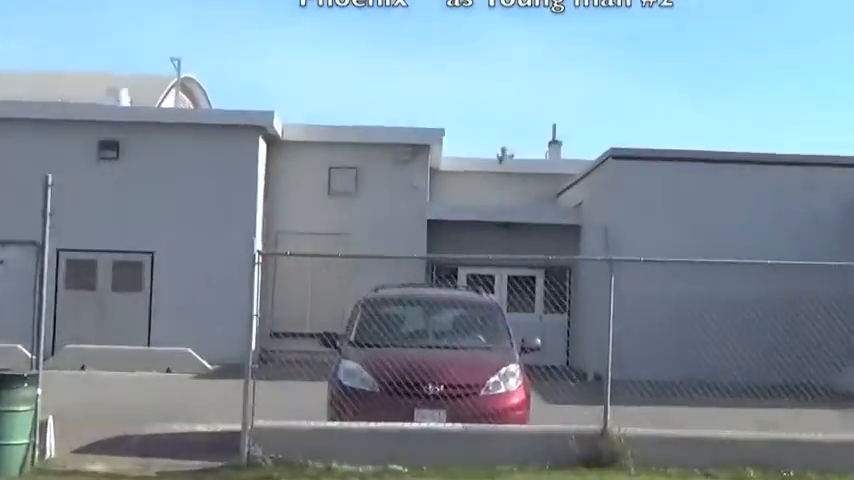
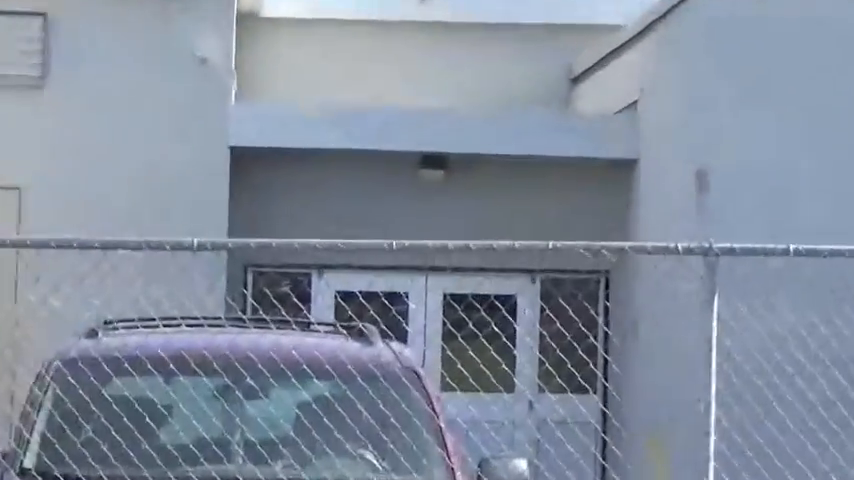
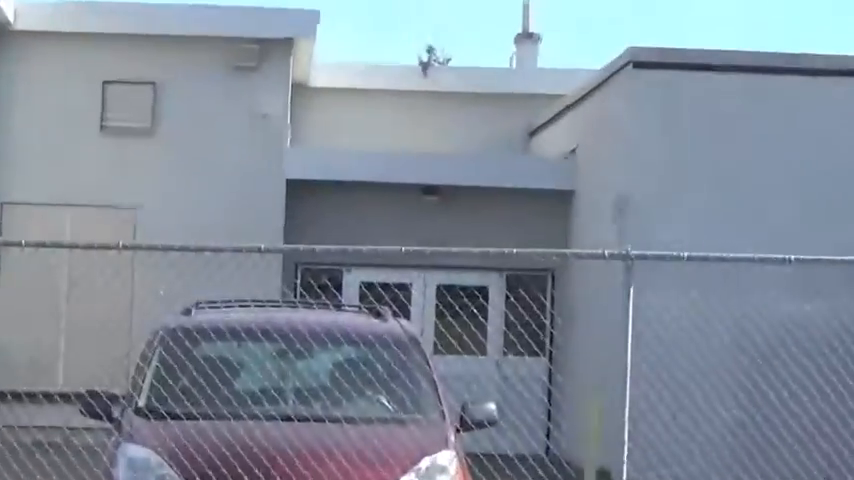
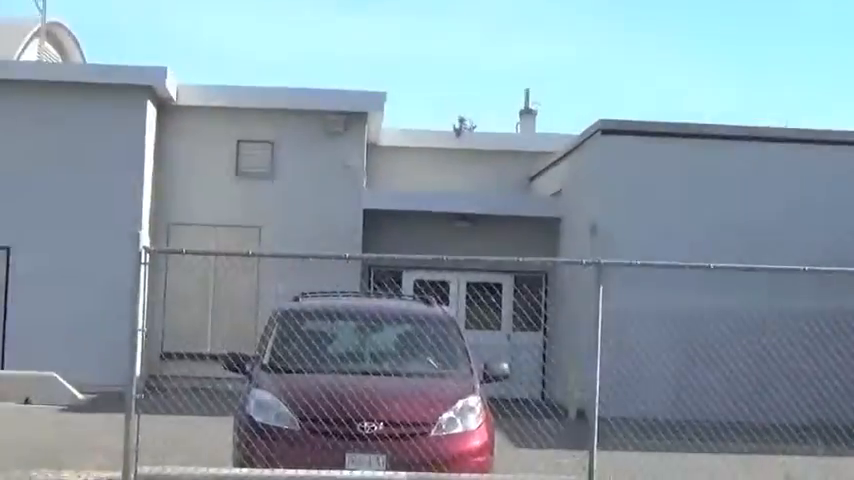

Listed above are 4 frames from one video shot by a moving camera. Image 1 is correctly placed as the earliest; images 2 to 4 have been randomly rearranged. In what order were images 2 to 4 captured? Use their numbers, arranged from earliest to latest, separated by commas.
4, 3, 2
